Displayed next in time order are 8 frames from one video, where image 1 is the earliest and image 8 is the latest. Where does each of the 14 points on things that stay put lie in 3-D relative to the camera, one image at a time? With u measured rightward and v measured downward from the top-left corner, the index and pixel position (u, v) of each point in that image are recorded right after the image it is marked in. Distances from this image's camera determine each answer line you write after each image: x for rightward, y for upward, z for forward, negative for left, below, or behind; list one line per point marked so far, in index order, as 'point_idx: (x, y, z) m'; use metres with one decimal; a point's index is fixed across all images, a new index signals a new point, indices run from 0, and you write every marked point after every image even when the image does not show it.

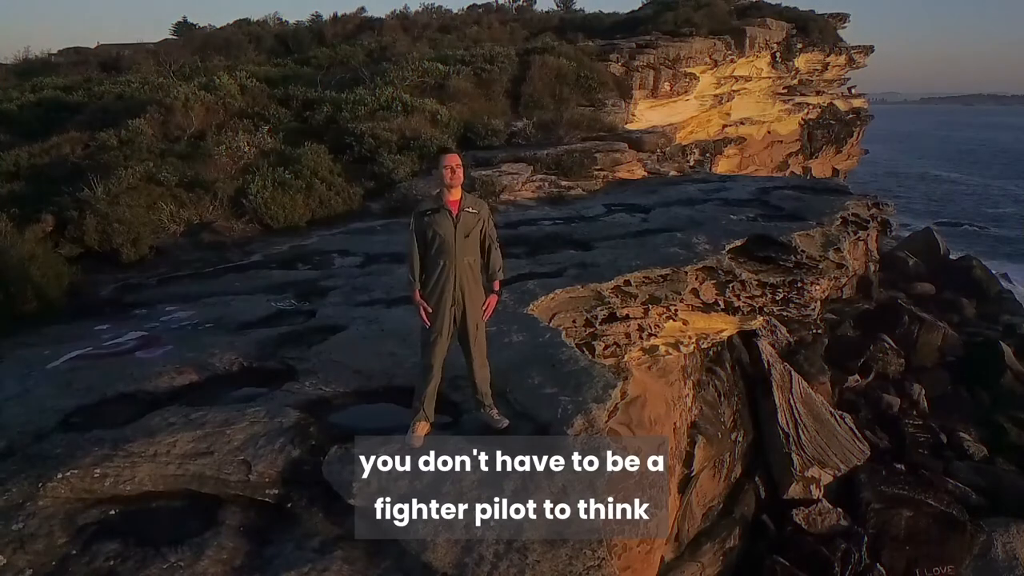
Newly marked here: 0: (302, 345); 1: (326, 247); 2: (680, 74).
0: (-0.7, -0.2, +3.9) m
1: (-1.1, +0.2, +5.9) m
2: (+2.8, +3.5, +17.0) m
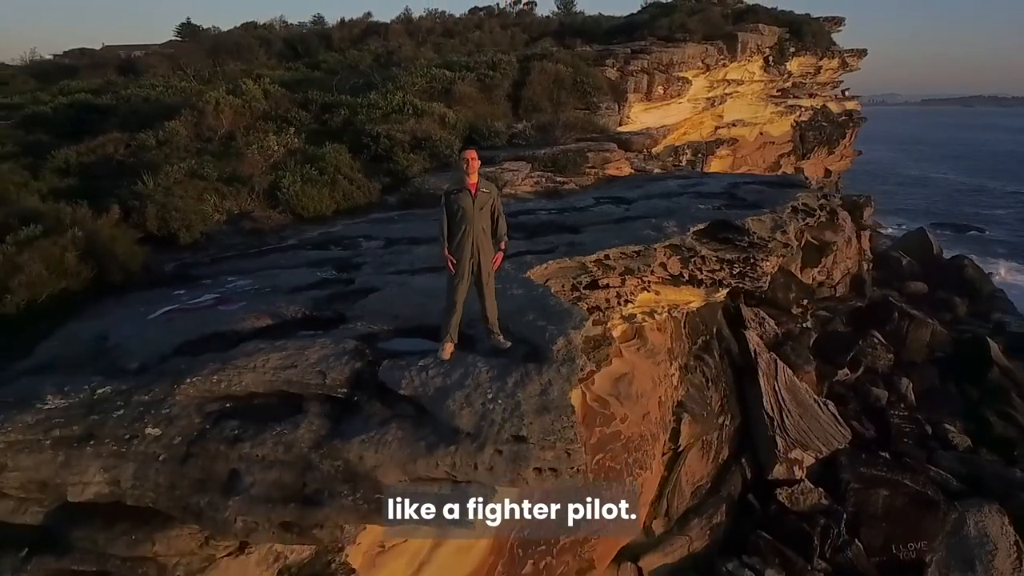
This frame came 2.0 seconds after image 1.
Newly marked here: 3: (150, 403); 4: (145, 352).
0: (-0.7, 0.0, +4.8) m
1: (-1.1, +0.4, +6.8) m
2: (+2.8, +3.6, +17.9) m
3: (-1.2, -0.4, +3.8) m
4: (-1.4, -0.2, +4.2) m
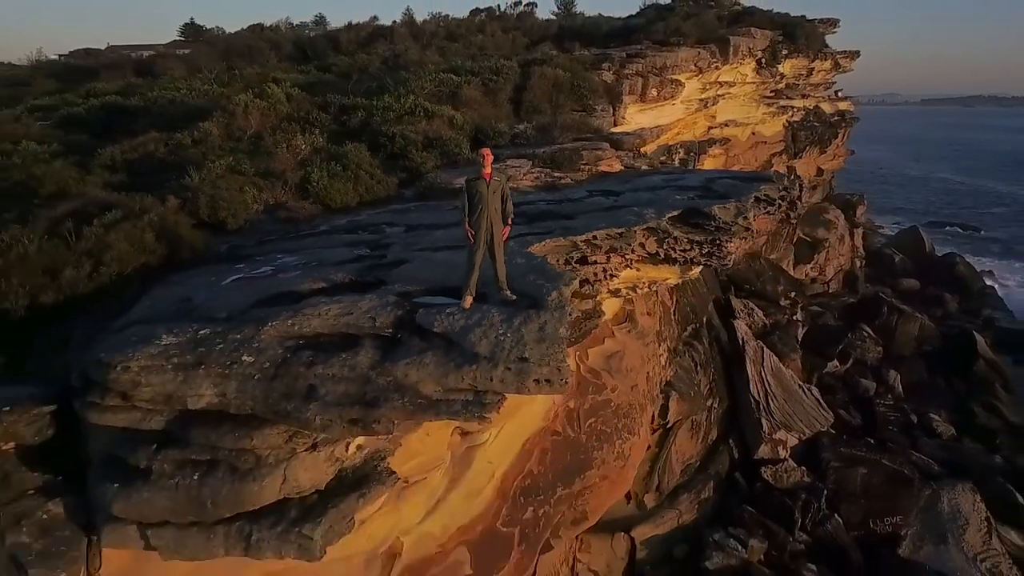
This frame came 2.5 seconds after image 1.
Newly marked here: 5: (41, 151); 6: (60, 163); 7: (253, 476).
0: (-0.7, +0.1, +5.8) m
1: (-1.0, +0.5, +7.8) m
2: (+2.8, +3.8, +18.9) m
3: (-1.2, -0.2, +4.9) m
4: (-1.4, -0.1, +5.2) m
5: (-5.1, +1.5, +11.3) m
6: (-4.5, +1.2, +10.3) m
7: (-1.0, -0.7, +4.5) m
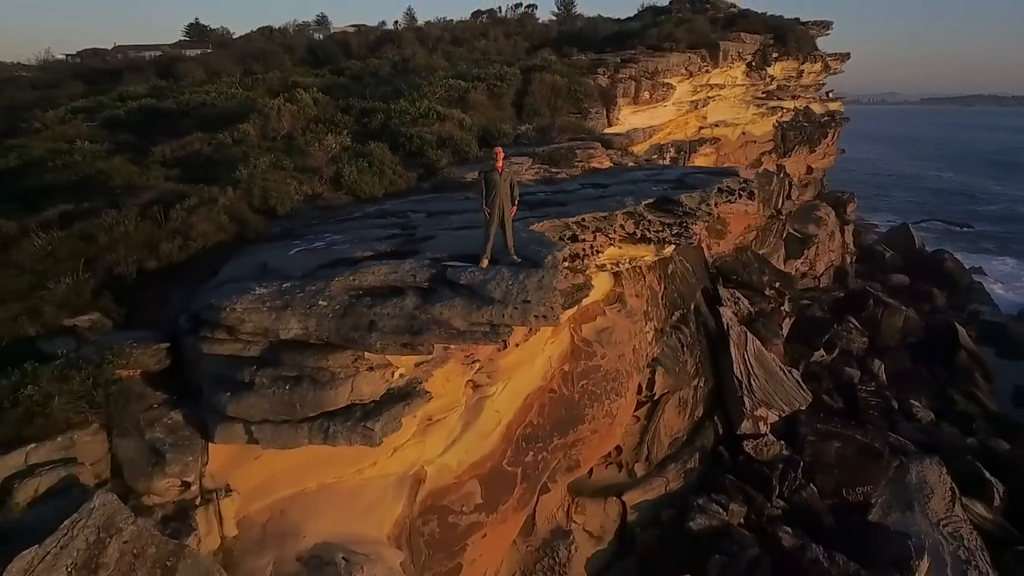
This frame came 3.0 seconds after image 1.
0: (-0.7, +0.3, +7.3) m
1: (-1.0, +0.7, +9.3) m
2: (+2.9, +4.0, +20.4) m
3: (-1.2, 0.0, +6.3) m
4: (-1.4, +0.1, +6.7) m
5: (-5.1, +1.7, +12.8) m
6: (-4.4, +1.4, +11.8) m
7: (-1.0, -0.5, +6.0) m
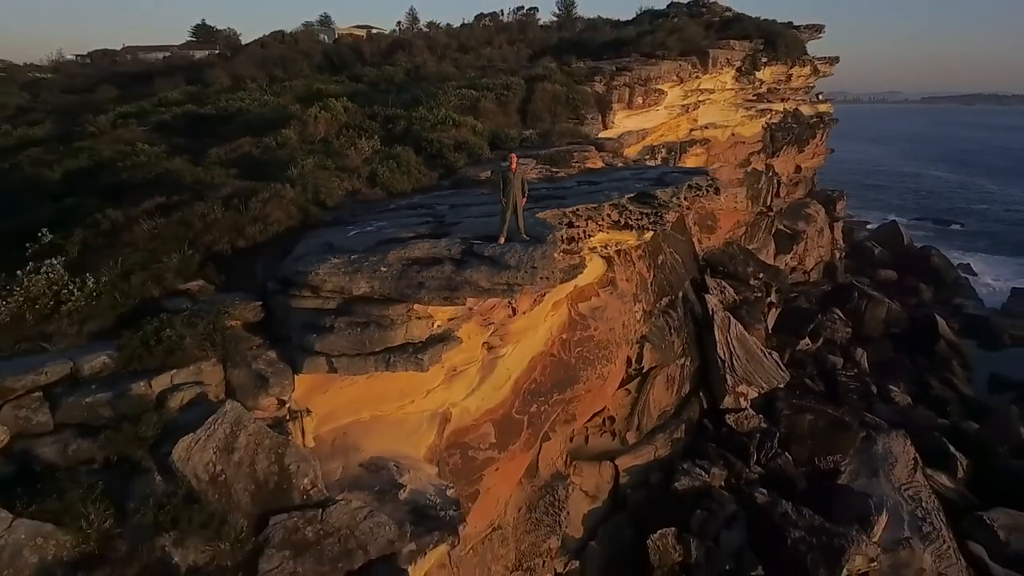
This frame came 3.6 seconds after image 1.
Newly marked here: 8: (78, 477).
0: (-0.6, +0.5, +9.2) m
1: (-0.9, +0.9, +11.2) m
2: (+2.9, +4.2, +22.3) m
3: (-1.1, +0.2, +8.3) m
4: (-1.3, +0.3, +8.6) m
5: (-5.0, +1.9, +14.7) m
6: (-4.4, +1.7, +13.7) m
7: (-0.9, -0.3, +7.9) m
8: (-2.6, -1.1, +6.3) m
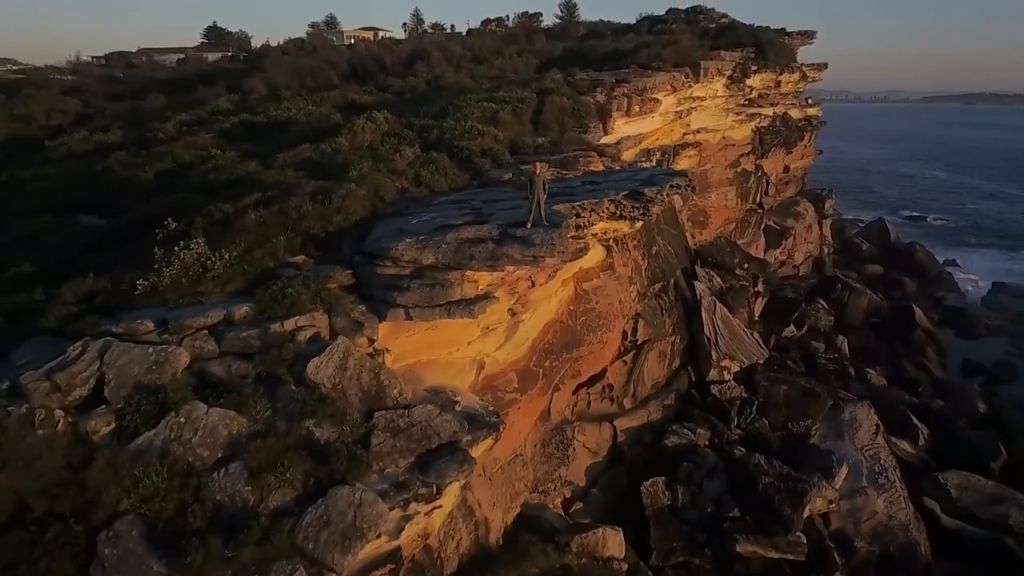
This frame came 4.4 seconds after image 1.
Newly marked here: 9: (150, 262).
0: (-0.4, +0.8, +12.1) m
1: (-0.7, +1.2, +14.1) m
2: (+3.2, +4.5, +25.2) m
3: (-0.8, +0.5, +11.1) m
4: (-1.0, +0.6, +11.5) m
5: (-4.7, +2.2, +17.6) m
6: (-4.1, +2.0, +16.6) m
7: (-0.6, 0.0, +10.8) m
8: (-2.4, -0.8, +9.1) m
9: (-3.9, +0.3, +11.2) m
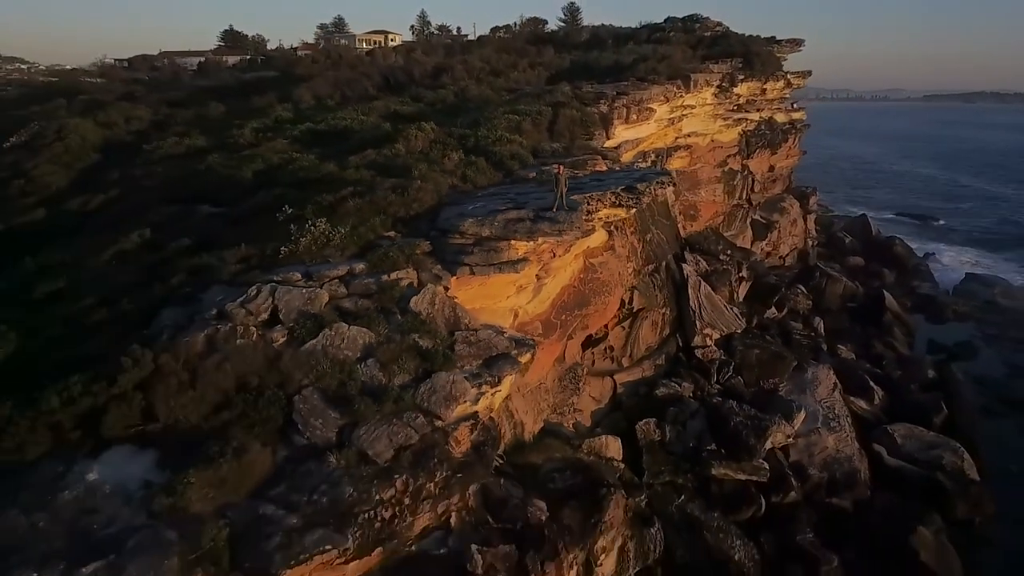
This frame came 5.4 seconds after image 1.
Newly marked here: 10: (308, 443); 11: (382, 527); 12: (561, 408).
0: (+0.1, +1.3, +16.7) m
1: (-0.2, +1.7, +18.7) m
2: (+3.7, +5.1, +29.8) m
3: (-0.4, +1.0, +15.7) m
4: (-0.6, +1.1, +16.1) m
5: (-4.3, +2.8, +22.2) m
6: (-3.6, +2.5, +21.2) m
7: (-0.2, +0.5, +15.4) m
8: (-1.9, -0.3, +13.7) m
9: (-3.5, +0.8, +15.8) m
10: (-2.3, -1.7, +11.6) m
11: (-1.3, -2.4, +10.8) m
12: (+0.9, -2.2, +18.9) m
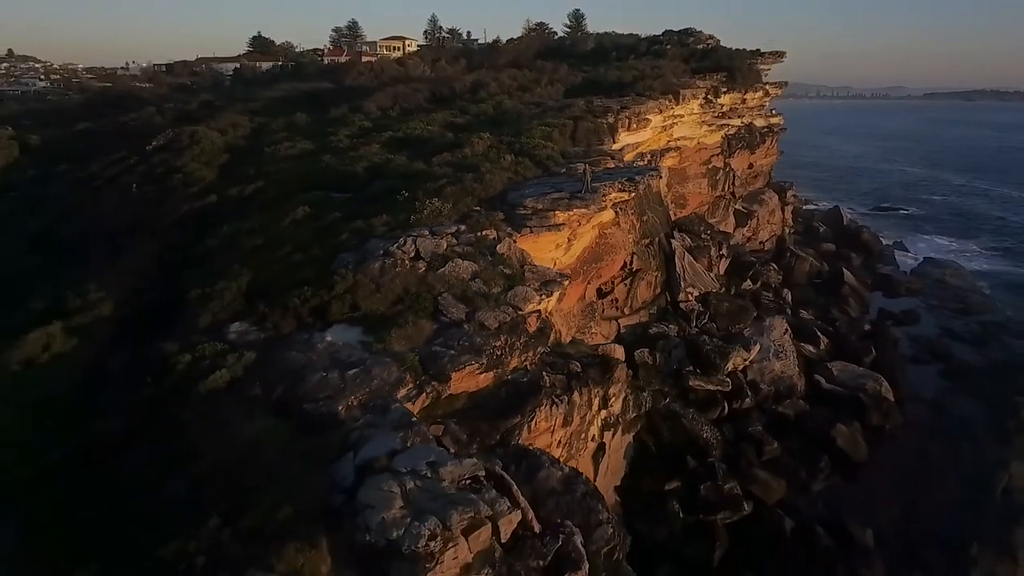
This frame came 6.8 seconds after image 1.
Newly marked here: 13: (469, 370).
0: (+1.1, +2.4, +25.6) m
1: (+0.8, +2.8, +27.6) m
2: (+4.7, +6.2, +38.7) m
3: (+0.6, +2.1, +24.7) m
4: (+0.5, +2.2, +25.0) m
5: (-3.2, +3.9, +31.1) m
6: (-2.6, +3.6, +30.1) m
7: (+0.8, +1.6, +24.3) m
8: (-0.9, +0.8, +22.7) m
9: (-2.4, +1.9, +24.8) m
10: (-1.2, -0.6, +20.6) m
11: (-0.3, -1.4, +19.7) m
12: (+1.9, -1.1, +27.8) m
13: (-0.8, -1.5, +19.0) m
